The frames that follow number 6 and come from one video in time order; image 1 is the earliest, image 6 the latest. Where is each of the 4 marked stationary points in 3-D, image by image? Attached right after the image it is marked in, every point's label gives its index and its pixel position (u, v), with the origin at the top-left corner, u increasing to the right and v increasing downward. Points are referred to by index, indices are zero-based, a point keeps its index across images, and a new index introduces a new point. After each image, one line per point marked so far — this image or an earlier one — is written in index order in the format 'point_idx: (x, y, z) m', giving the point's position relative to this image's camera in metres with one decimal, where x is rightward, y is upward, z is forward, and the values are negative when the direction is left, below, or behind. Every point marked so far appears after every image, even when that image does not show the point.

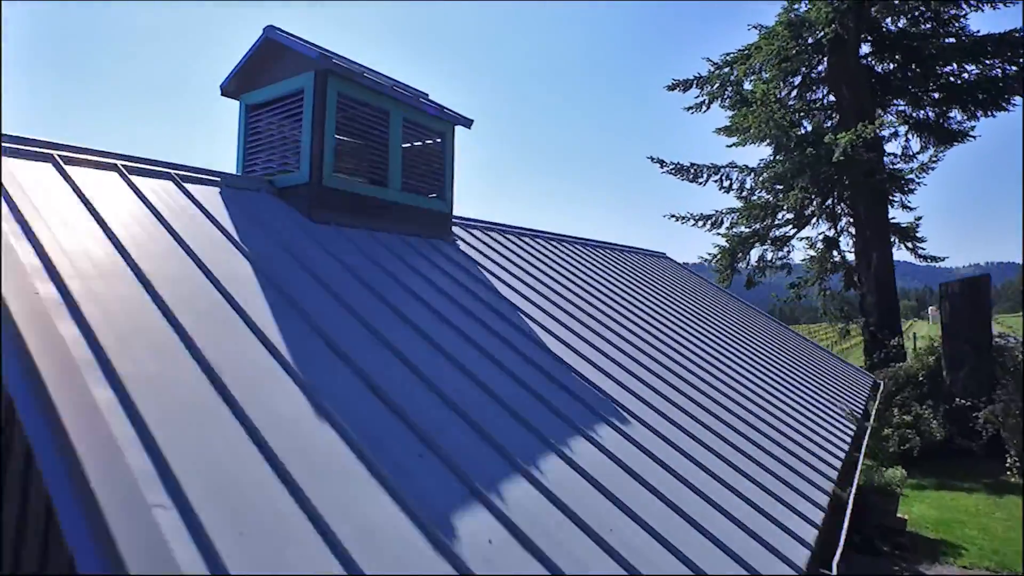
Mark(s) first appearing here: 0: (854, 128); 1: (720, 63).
0: (+4.5, +2.1, +8.3) m
1: (+3.3, +3.5, +9.7) m
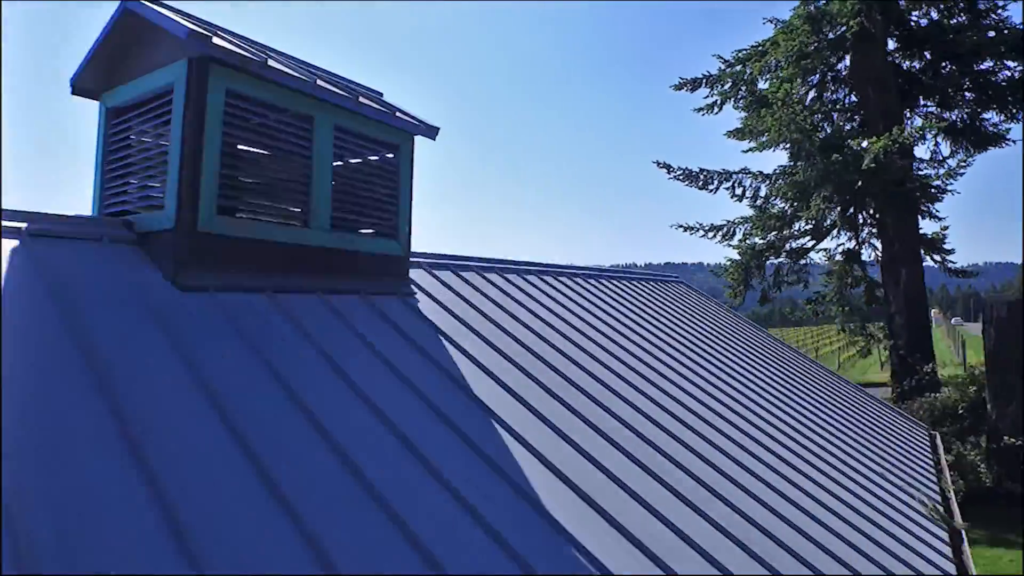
0: (+4.4, +1.9, +7.6) m
1: (+3.2, +3.3, +9.0) m
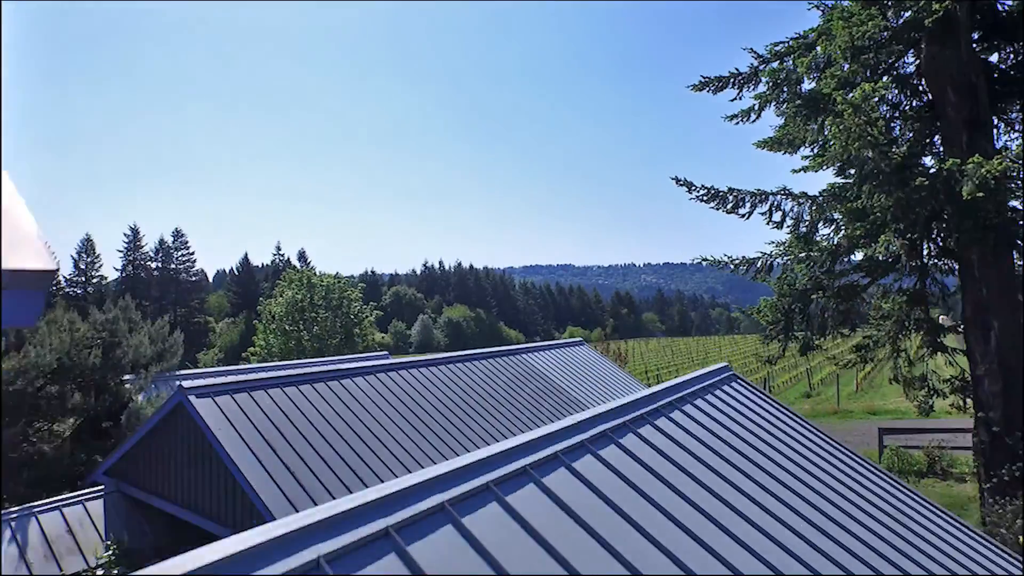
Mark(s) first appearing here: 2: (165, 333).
0: (+4.3, +1.4, +6.0) m
1: (+3.0, +2.7, +7.4) m
2: (-4.8, -0.6, +8.8) m
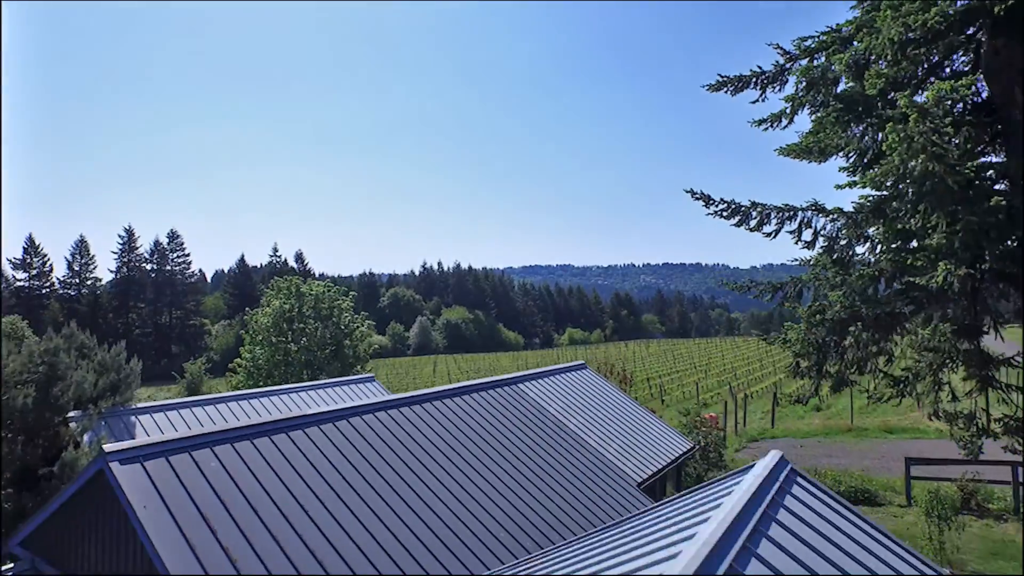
0: (+4.2, +1.1, +5.1) m
1: (+3.0, +2.4, +6.5) m
2: (-4.9, -0.9, +7.9) m
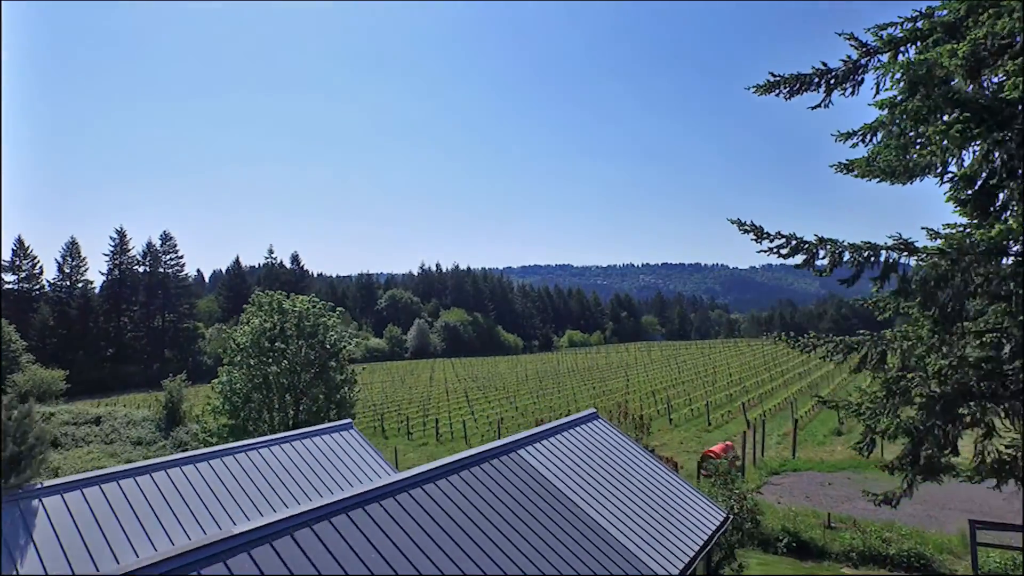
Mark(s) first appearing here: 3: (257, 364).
0: (+4.2, +0.6, +3.6) m
1: (+3.0, +2.0, +5.0) m
2: (-4.9, -1.4, +6.4) m
3: (-7.3, -2.1, +18.2) m
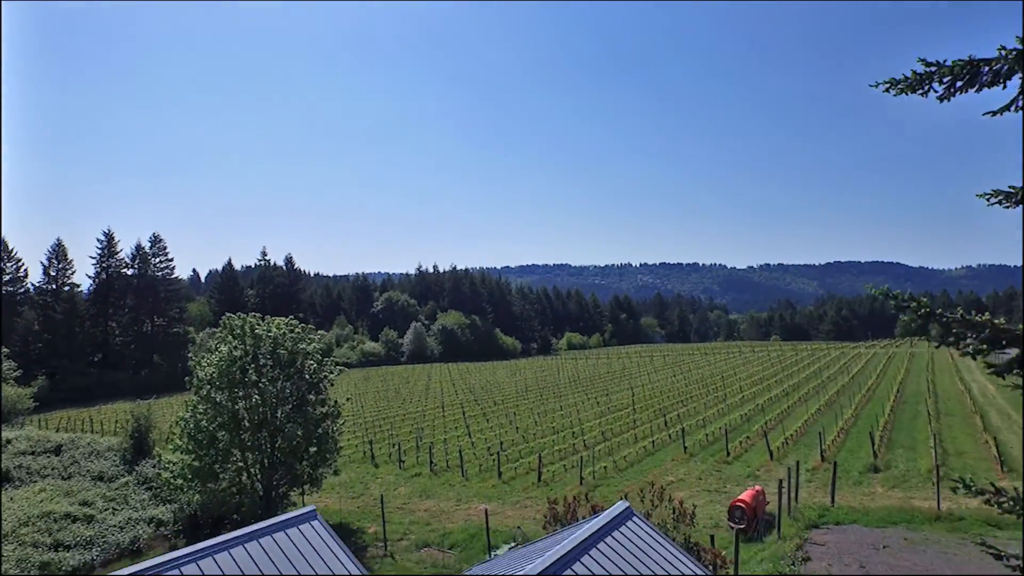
0: (+4.3, 0.0, +1.5) m
1: (+3.1, +1.3, +2.9) m
2: (-4.8, -2.0, +4.3) m
3: (-7.3, -2.7, +16.1) m
